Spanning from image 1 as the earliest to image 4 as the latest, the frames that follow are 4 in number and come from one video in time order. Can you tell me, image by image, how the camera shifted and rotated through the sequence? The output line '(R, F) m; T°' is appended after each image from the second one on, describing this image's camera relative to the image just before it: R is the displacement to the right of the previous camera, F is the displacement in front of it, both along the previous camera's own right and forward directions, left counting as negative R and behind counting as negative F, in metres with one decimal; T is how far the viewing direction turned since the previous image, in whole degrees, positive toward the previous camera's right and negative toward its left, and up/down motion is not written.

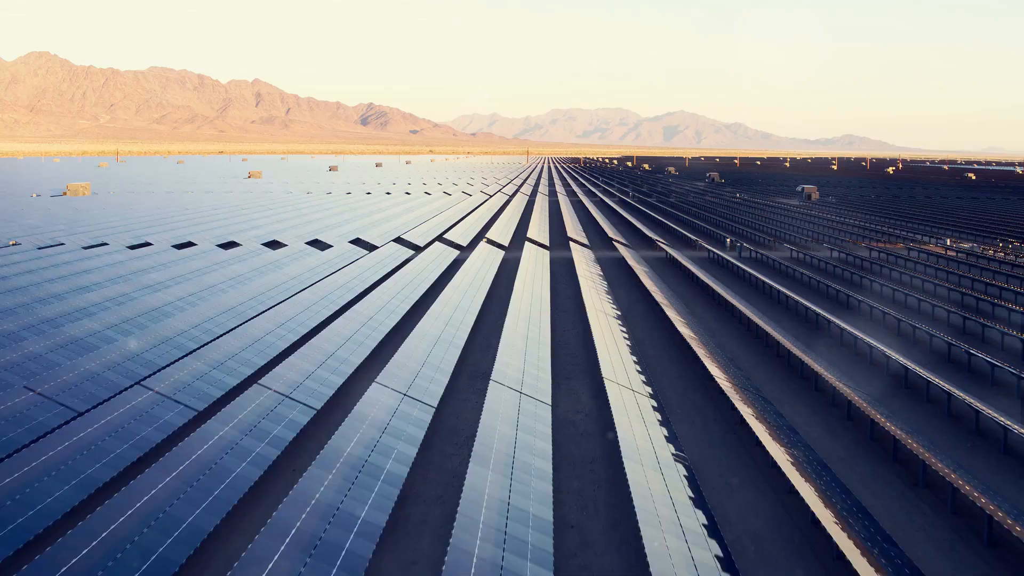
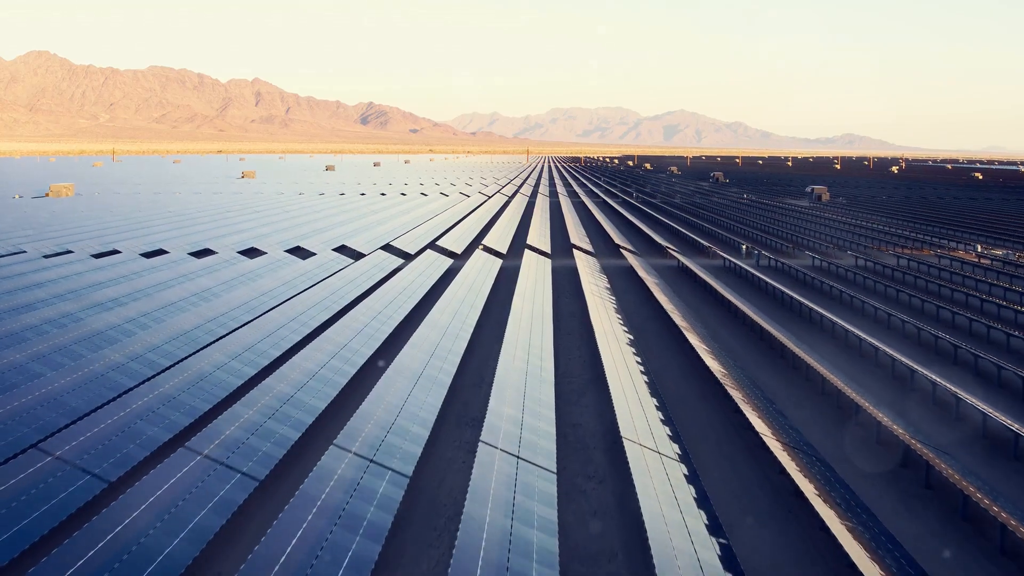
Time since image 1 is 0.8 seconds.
(0.0, +0.3) m; 0°
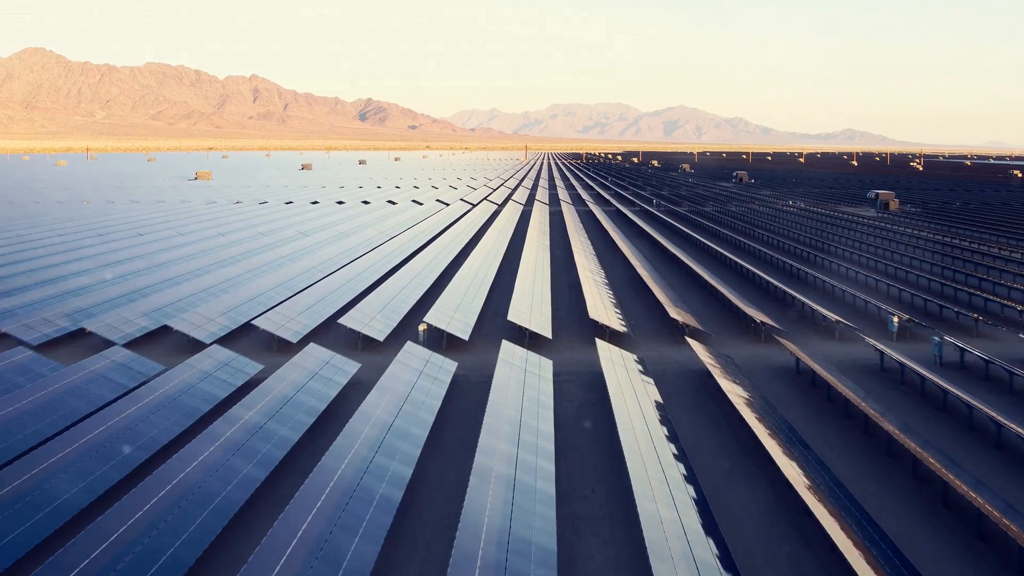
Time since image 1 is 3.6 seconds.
(0.0, +0.8) m; 0°
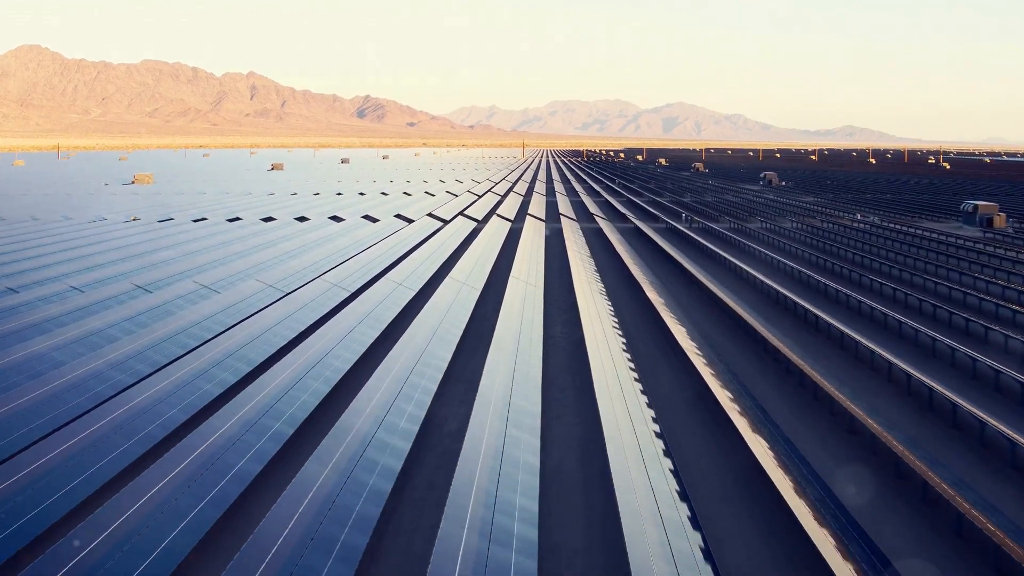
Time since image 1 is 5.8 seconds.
(+0.1, +1.2) m; 0°
